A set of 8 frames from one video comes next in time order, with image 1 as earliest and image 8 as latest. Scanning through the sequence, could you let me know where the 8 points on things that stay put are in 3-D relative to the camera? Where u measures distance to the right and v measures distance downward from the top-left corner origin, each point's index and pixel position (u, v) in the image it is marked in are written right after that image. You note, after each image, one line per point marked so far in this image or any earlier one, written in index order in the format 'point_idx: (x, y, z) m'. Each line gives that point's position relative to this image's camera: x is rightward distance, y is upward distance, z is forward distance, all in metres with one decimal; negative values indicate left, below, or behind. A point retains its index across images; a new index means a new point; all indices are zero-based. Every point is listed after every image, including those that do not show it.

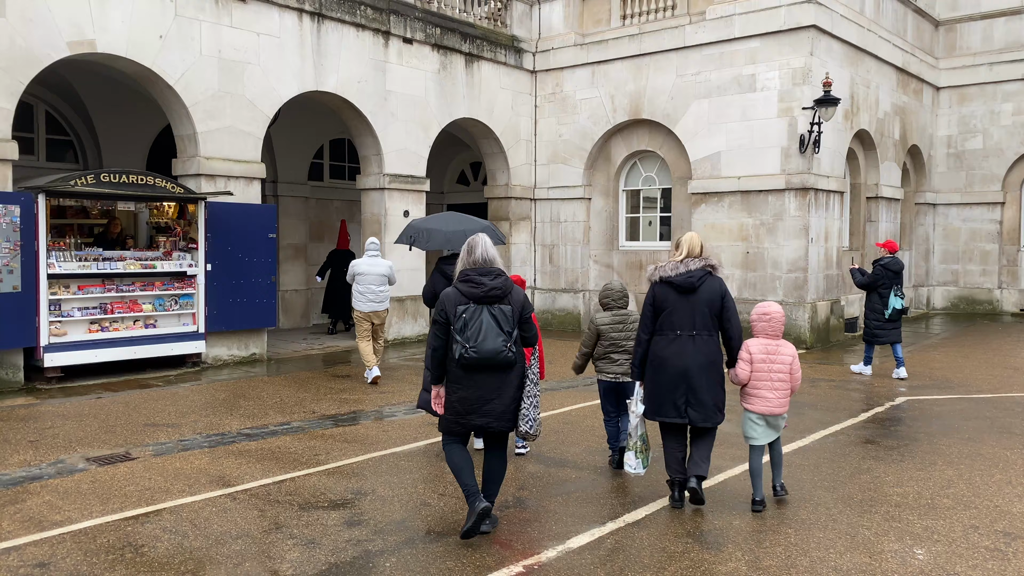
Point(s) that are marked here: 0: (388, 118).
0: (-1.8, +2.4, +12.0) m
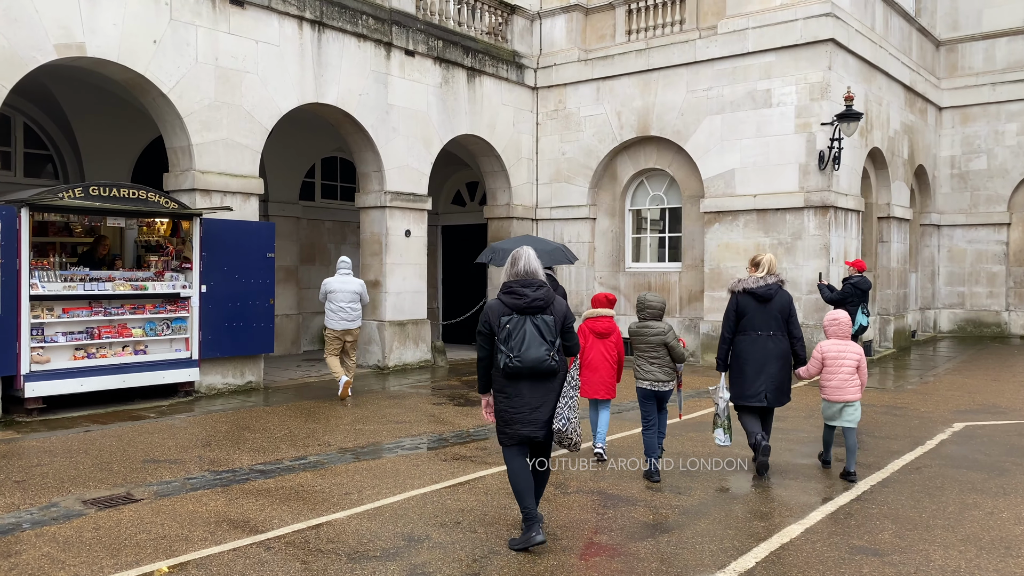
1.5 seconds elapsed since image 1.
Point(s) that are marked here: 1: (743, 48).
0: (-1.6, +2.1, +11.4) m
1: (+3.2, +3.3, +11.7) m
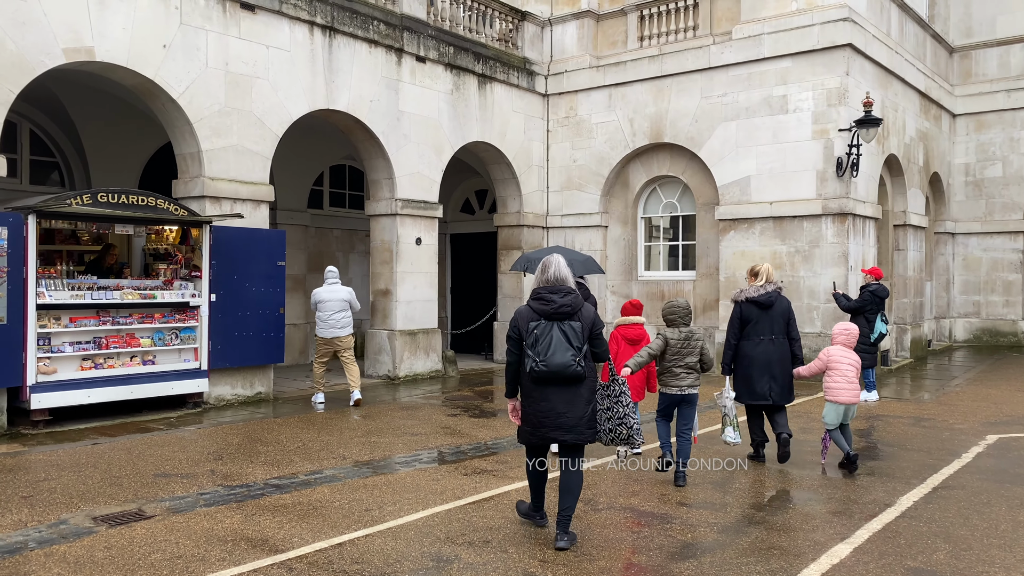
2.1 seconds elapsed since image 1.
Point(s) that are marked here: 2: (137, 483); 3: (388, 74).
0: (-1.5, +2.0, +11.2) m
1: (+3.4, +3.2, +11.5) m
2: (-2.6, -1.3, +5.8) m
3: (-1.6, +2.8, +11.1) m
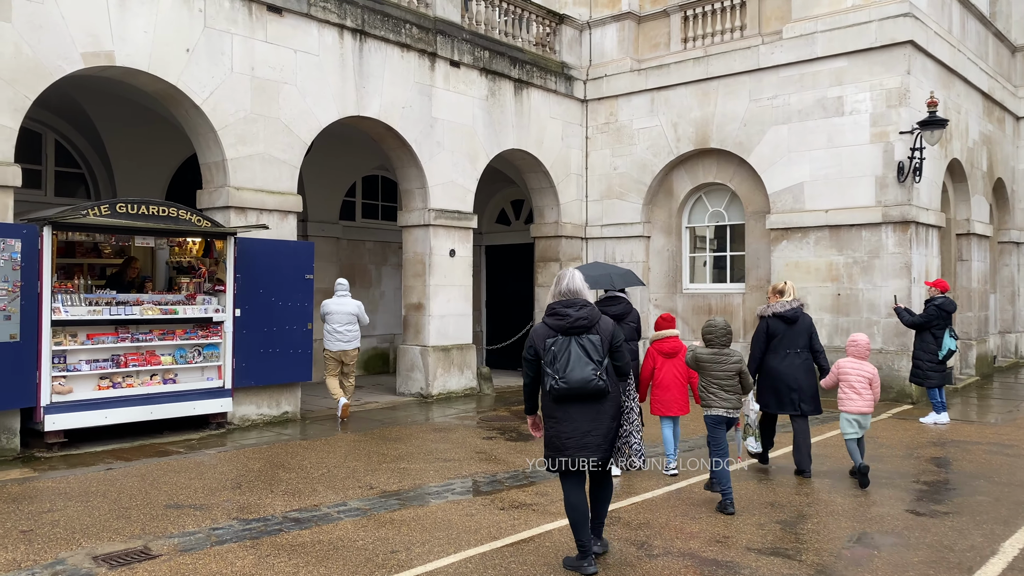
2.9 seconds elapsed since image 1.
0: (-1.0, +1.8, +10.8) m
1: (+3.8, +3.0, +10.9) m
2: (-2.3, -1.4, +5.3) m
3: (-1.1, +2.6, +10.6) m
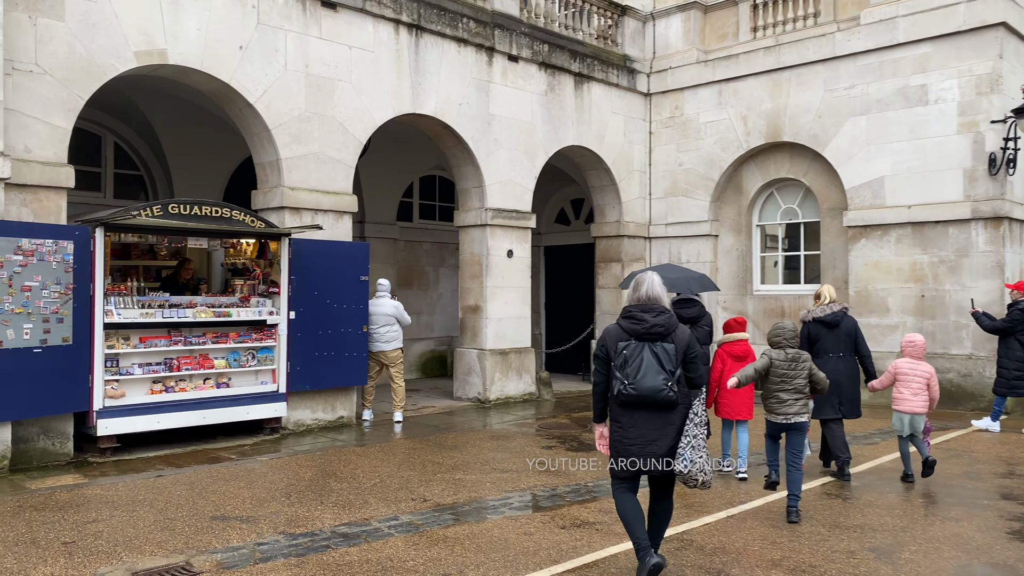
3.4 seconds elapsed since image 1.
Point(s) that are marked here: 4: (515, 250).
0: (-0.2, +1.8, +10.5) m
1: (+4.6, +3.0, +10.2) m
2: (-1.9, -1.5, +5.1) m
3: (-0.4, +2.6, +10.3) m
4: (0.0, +0.5, +10.7) m
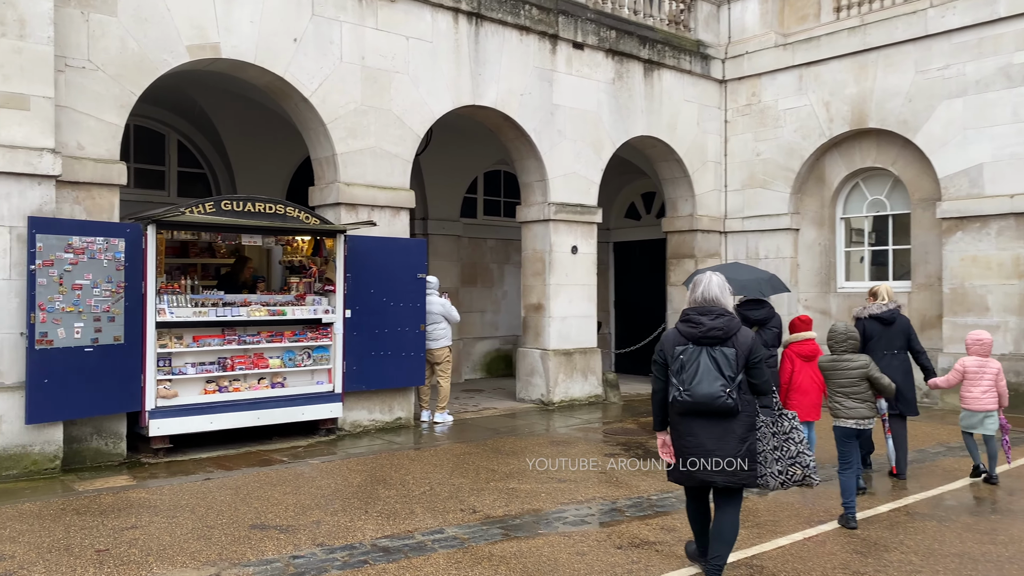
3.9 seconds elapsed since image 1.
0: (+0.5, +1.8, +10.0) m
1: (+5.3, +3.0, +9.3) m
2: (-1.6, -1.4, +4.9) m
3: (+0.3, +2.6, +9.9) m
4: (+0.8, +0.5, +10.3) m
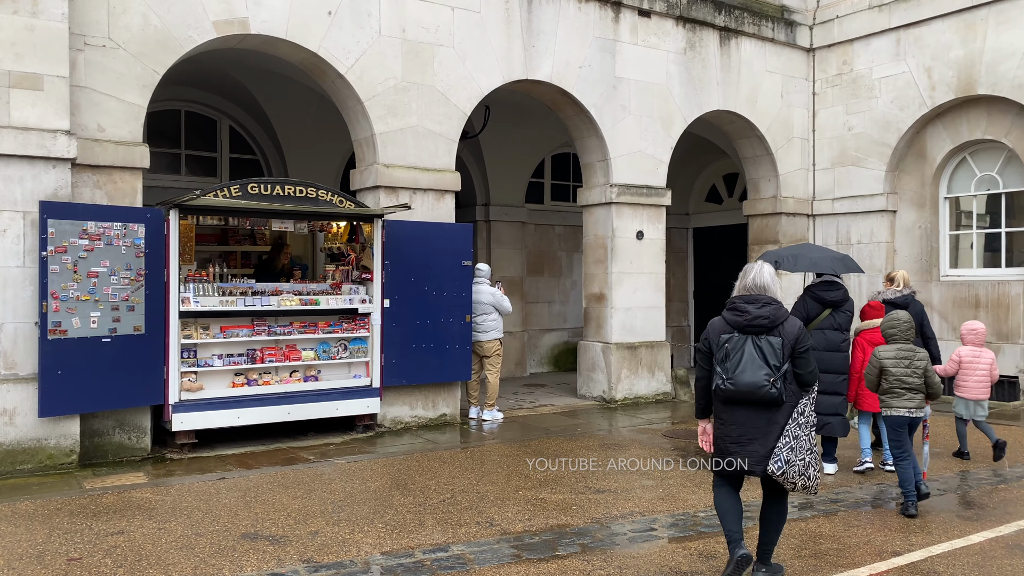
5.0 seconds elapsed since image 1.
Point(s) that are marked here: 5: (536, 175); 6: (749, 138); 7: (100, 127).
0: (+1.2, +1.9, +9.3) m
1: (+5.8, +3.2, +8.0) m
2: (-1.6, -1.4, +4.5) m
3: (+1.0, +2.8, +9.2) m
4: (+1.5, +0.6, +9.5) m
5: (+0.3, +1.6, +12.0) m
6: (+3.0, +1.9, +10.7) m
7: (-3.1, +1.2, +6.4) m
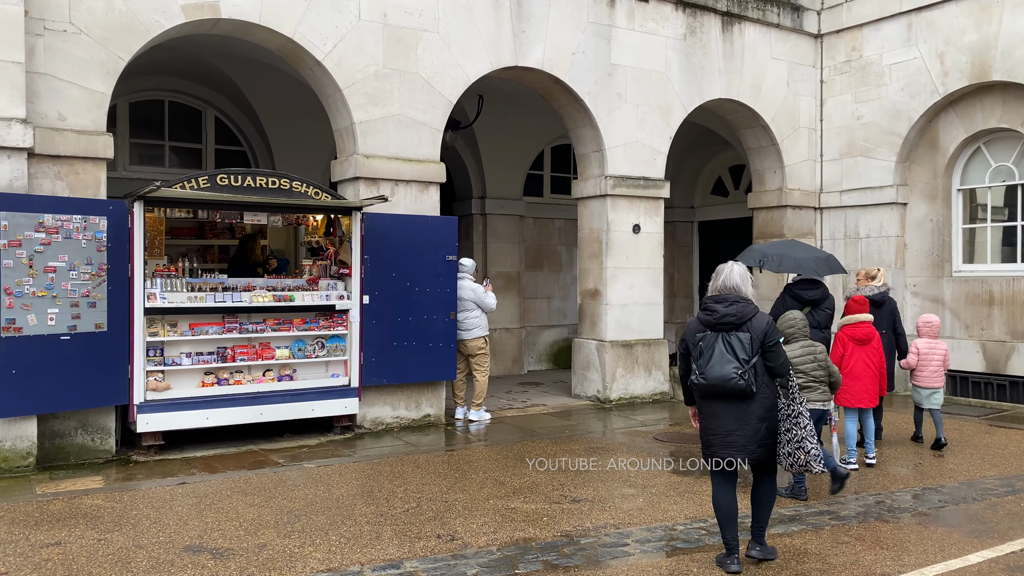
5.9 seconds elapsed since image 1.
0: (+1.1, +2.0, +8.9) m
1: (+5.7, +3.2, +7.5) m
2: (-1.8, -1.3, +4.2) m
3: (+0.9, +2.8, +8.8) m
4: (+1.4, +0.7, +9.2) m
5: (+0.3, +1.7, +11.6) m
6: (+2.9, +1.9, +10.3) m
7: (-3.3, +1.3, +6.2) m
